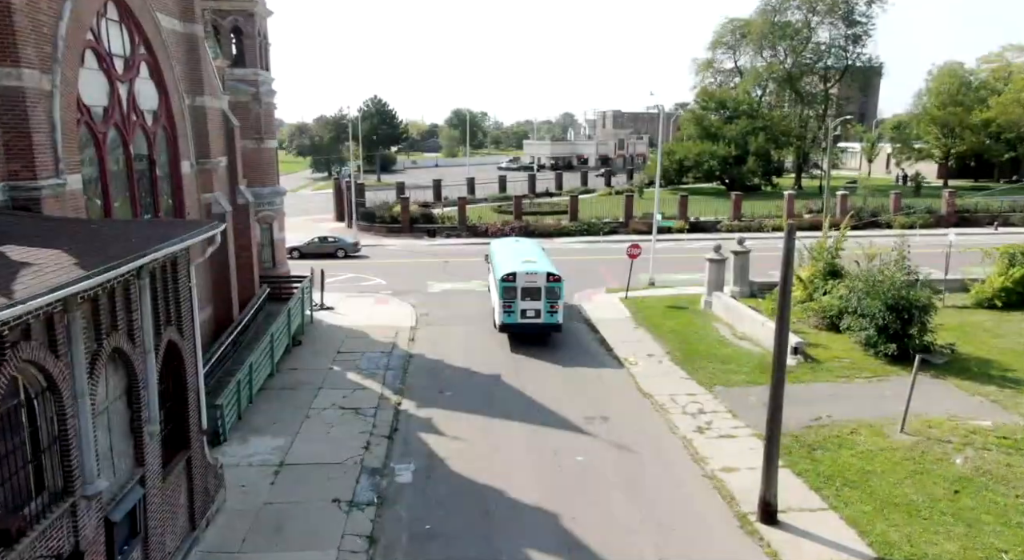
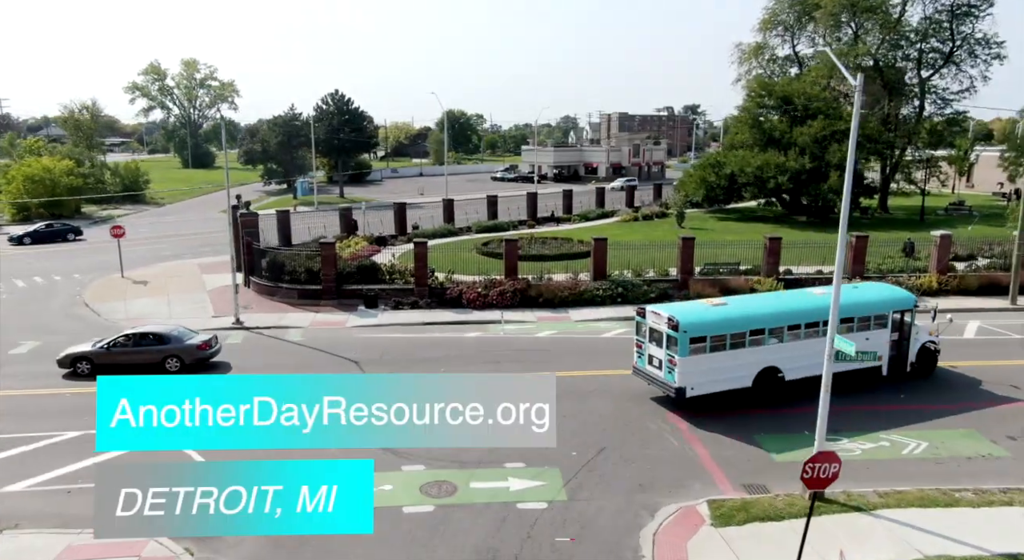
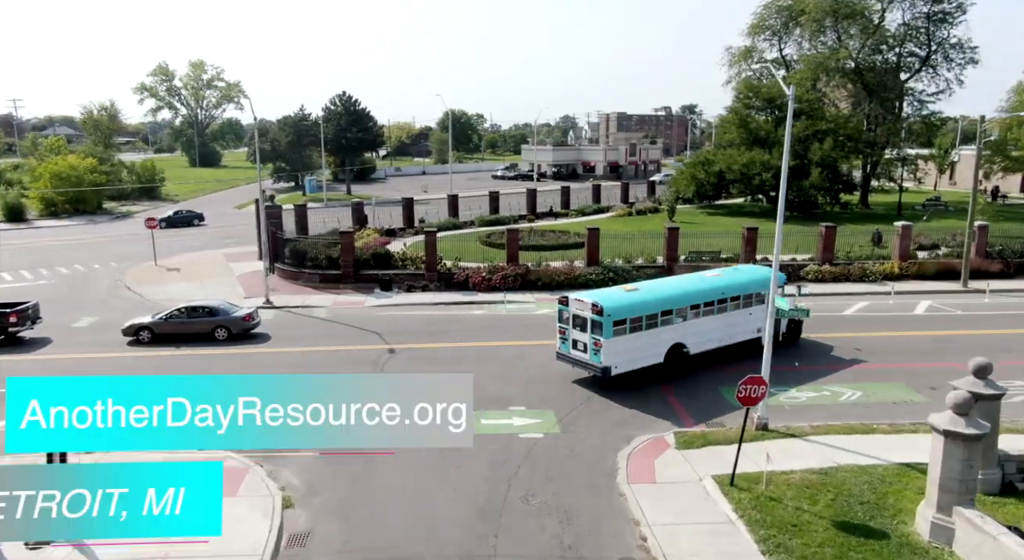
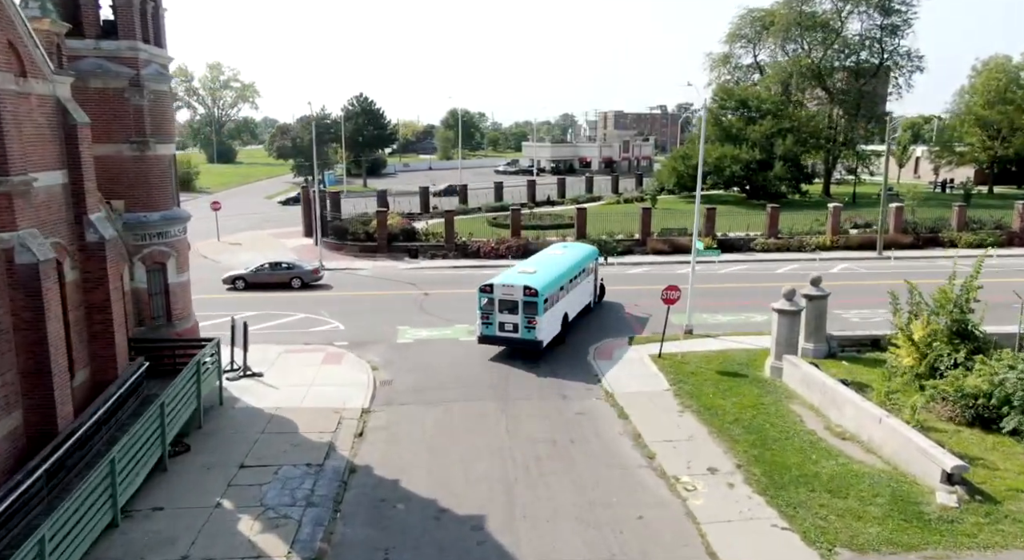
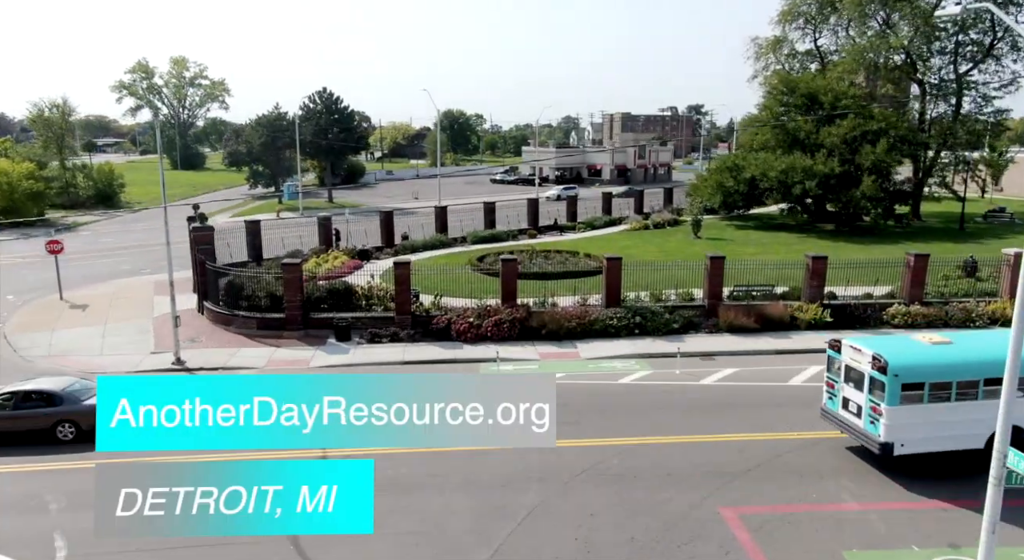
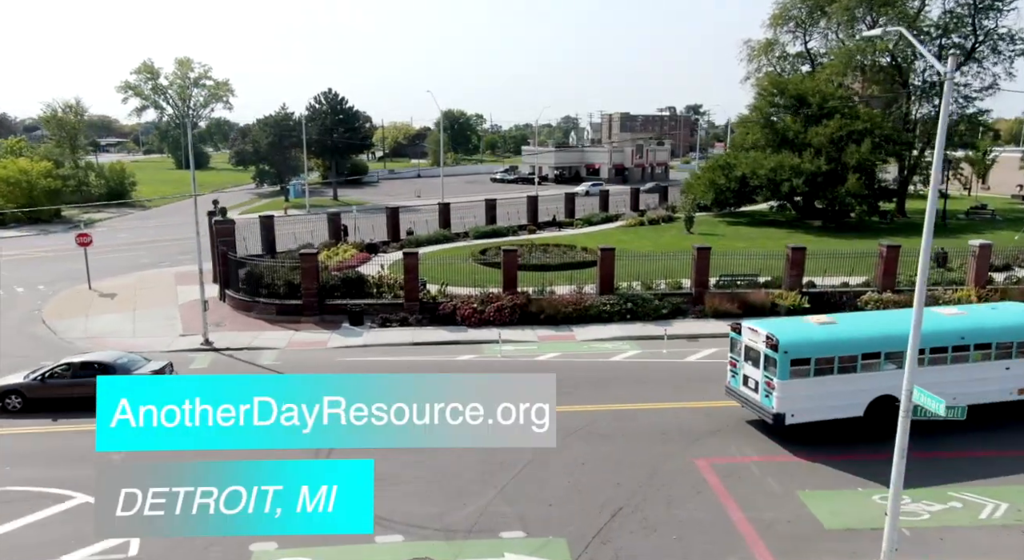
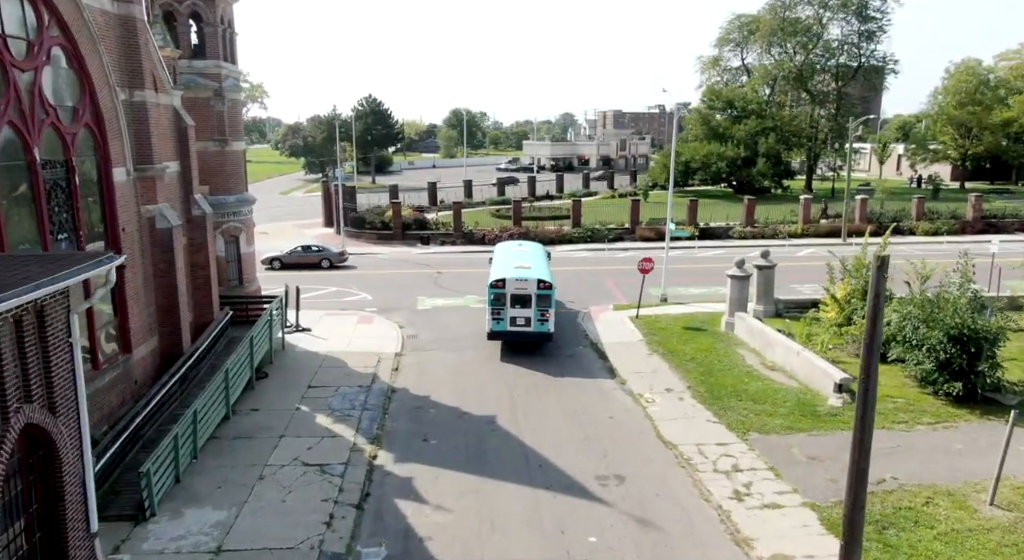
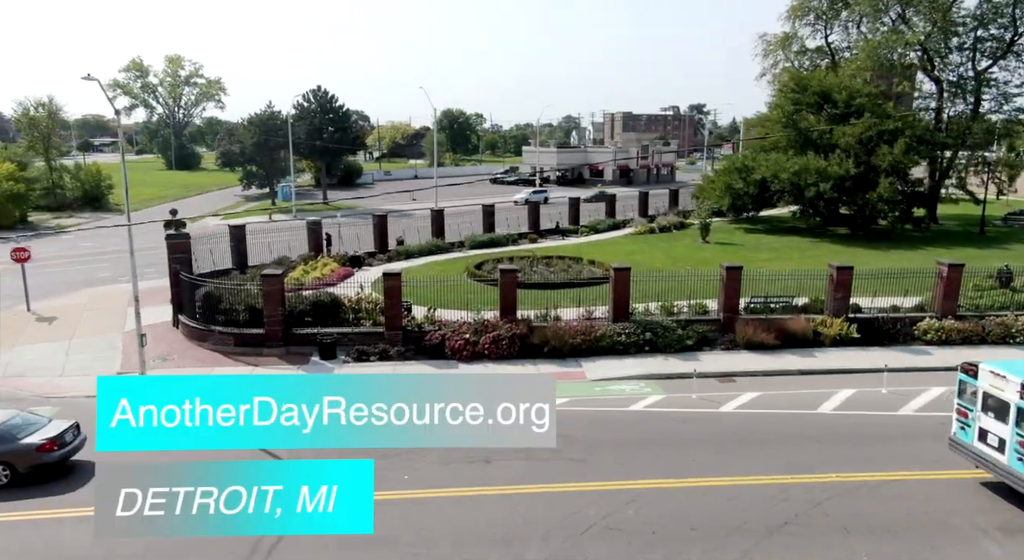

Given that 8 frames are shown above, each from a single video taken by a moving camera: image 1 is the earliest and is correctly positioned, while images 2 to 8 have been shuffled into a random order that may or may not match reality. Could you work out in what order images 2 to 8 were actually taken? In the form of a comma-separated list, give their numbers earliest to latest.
7, 4, 3, 2, 6, 5, 8
